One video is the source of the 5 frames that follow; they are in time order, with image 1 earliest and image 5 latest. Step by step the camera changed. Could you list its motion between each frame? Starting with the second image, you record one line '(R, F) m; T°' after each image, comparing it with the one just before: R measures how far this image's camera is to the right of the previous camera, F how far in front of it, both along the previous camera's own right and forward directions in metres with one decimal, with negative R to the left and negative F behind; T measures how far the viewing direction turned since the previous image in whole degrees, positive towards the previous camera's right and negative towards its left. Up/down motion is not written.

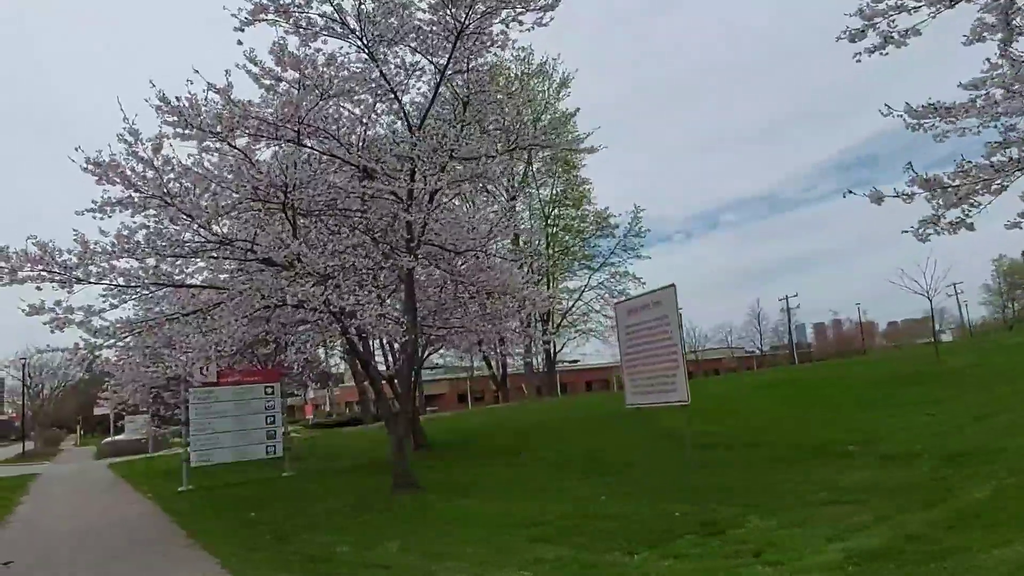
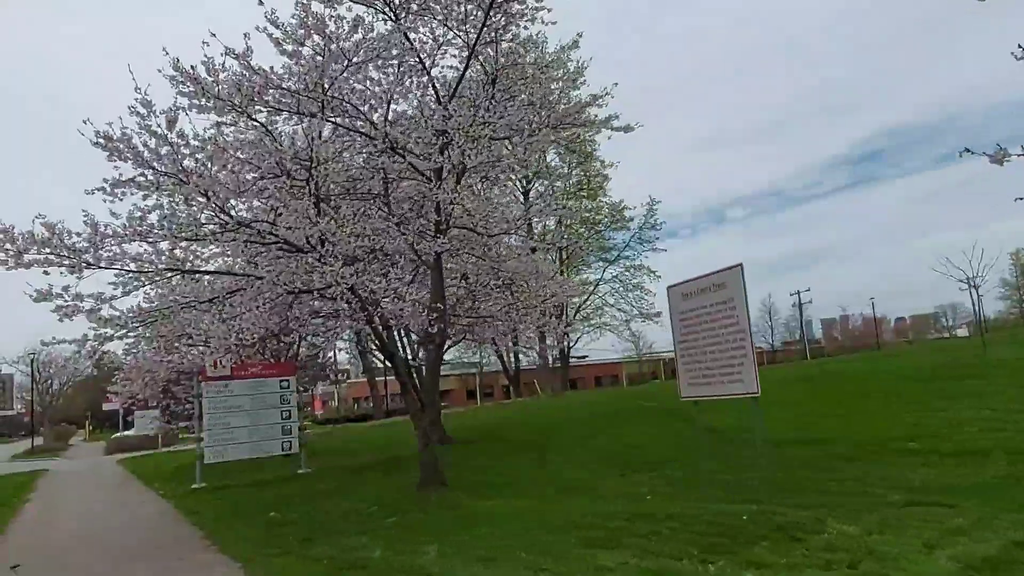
(-0.5, +0.8) m; 0°
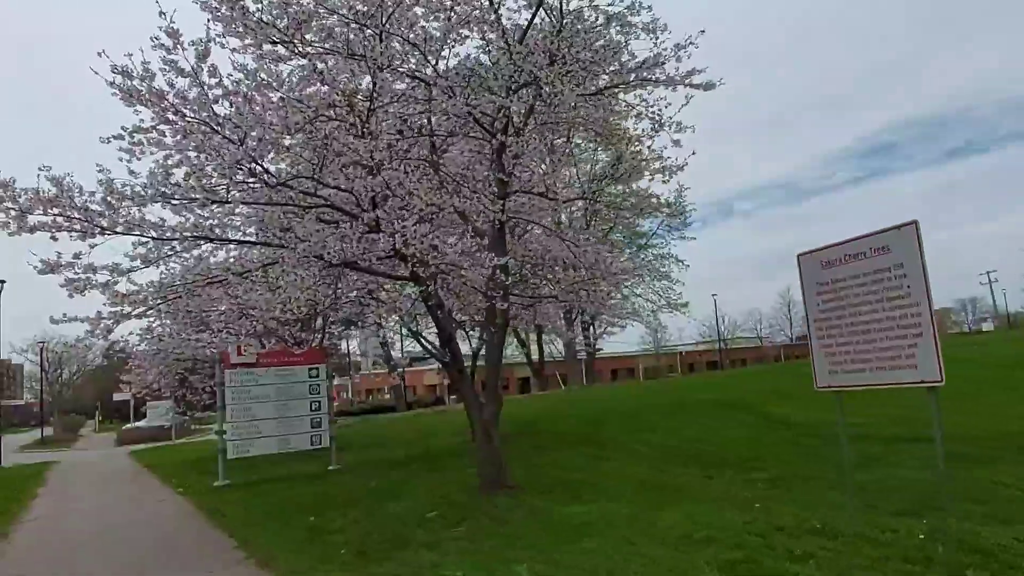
(-1.0, +1.5) m; -1°
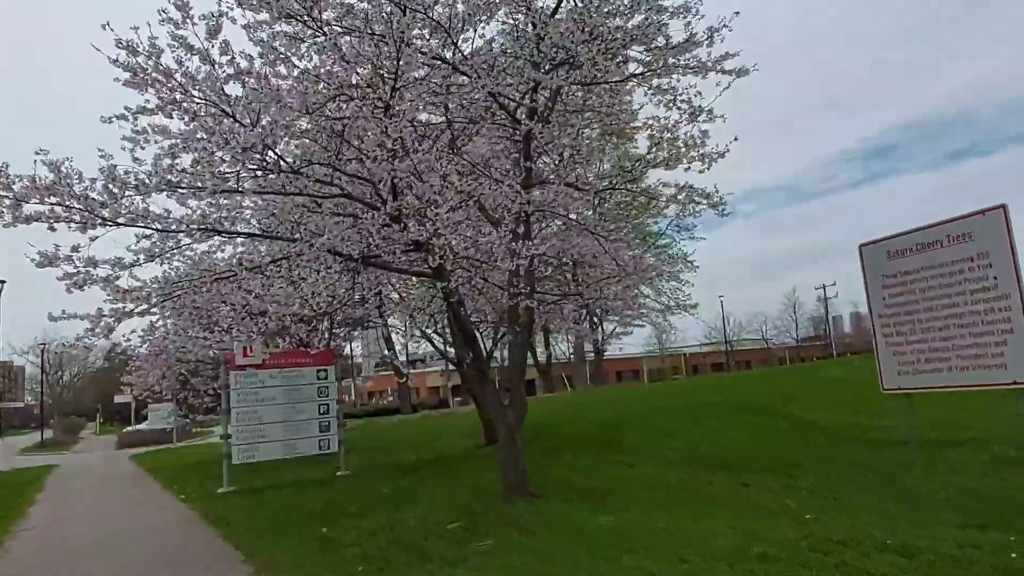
(-0.4, +0.6) m; 0°
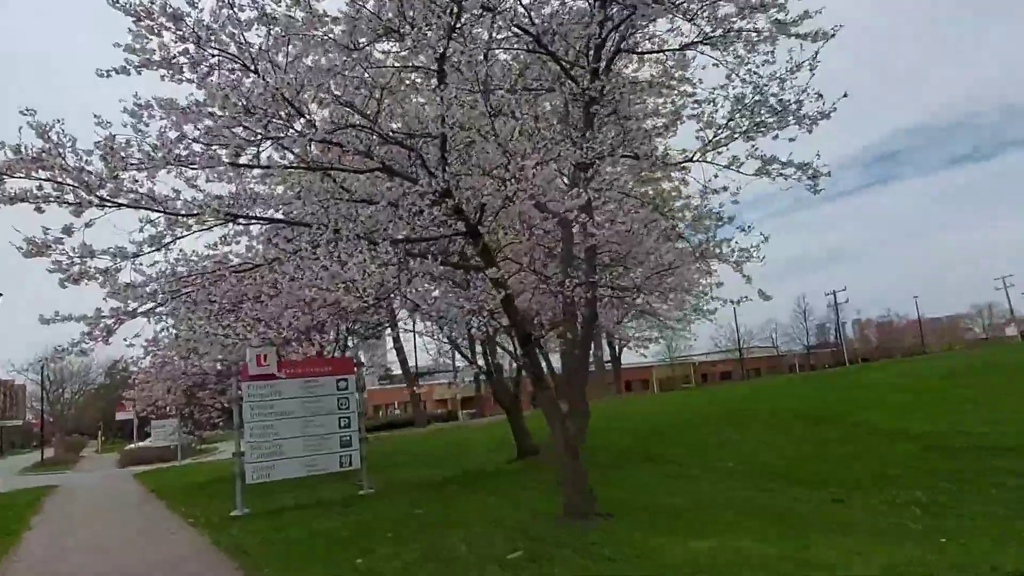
(-0.7, +1.3) m; 0°
